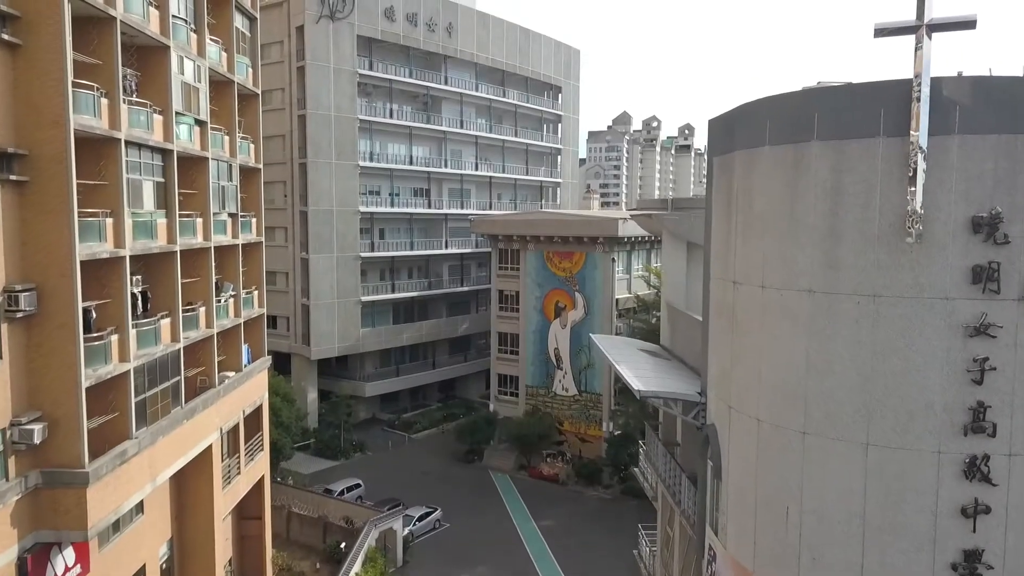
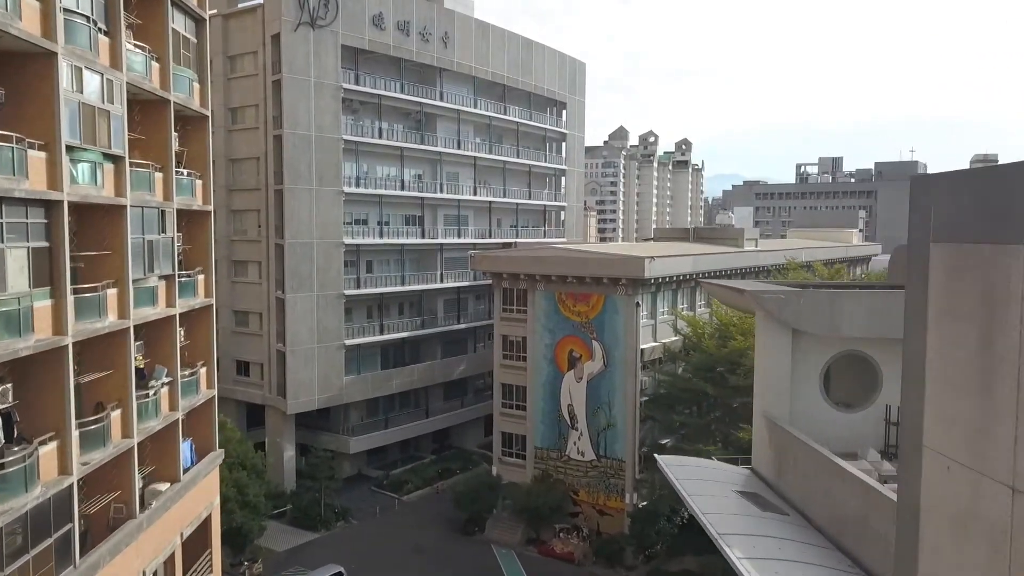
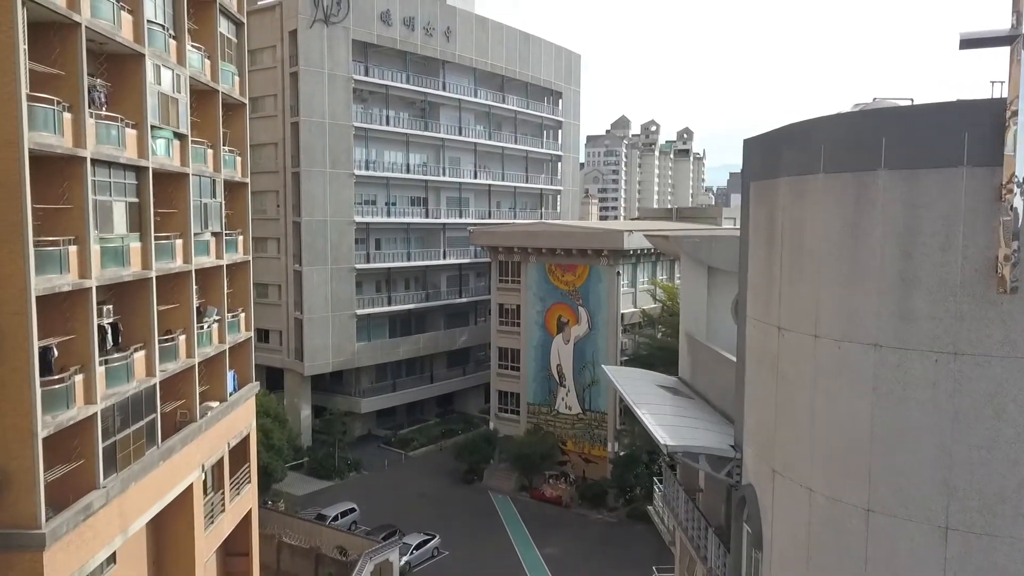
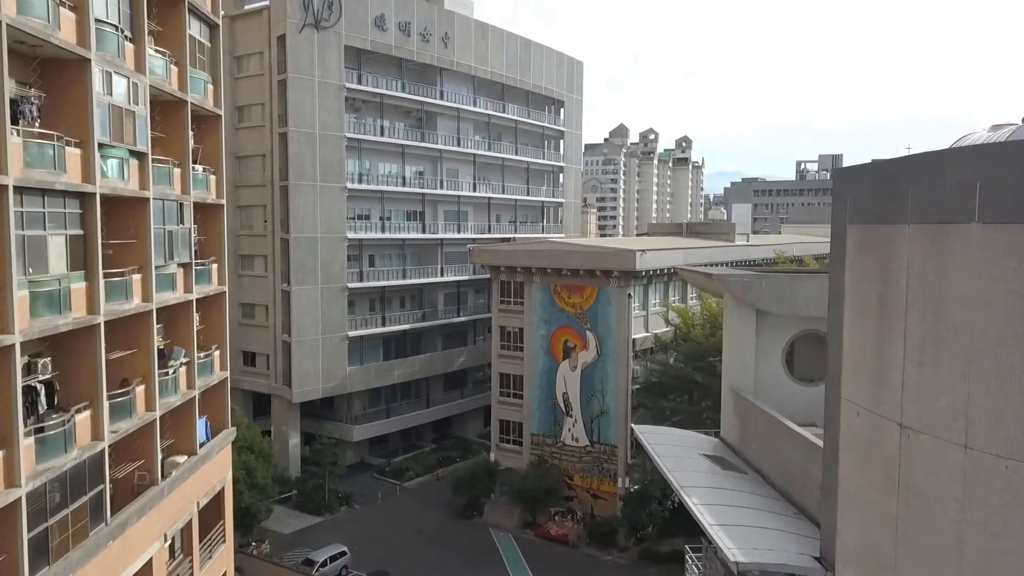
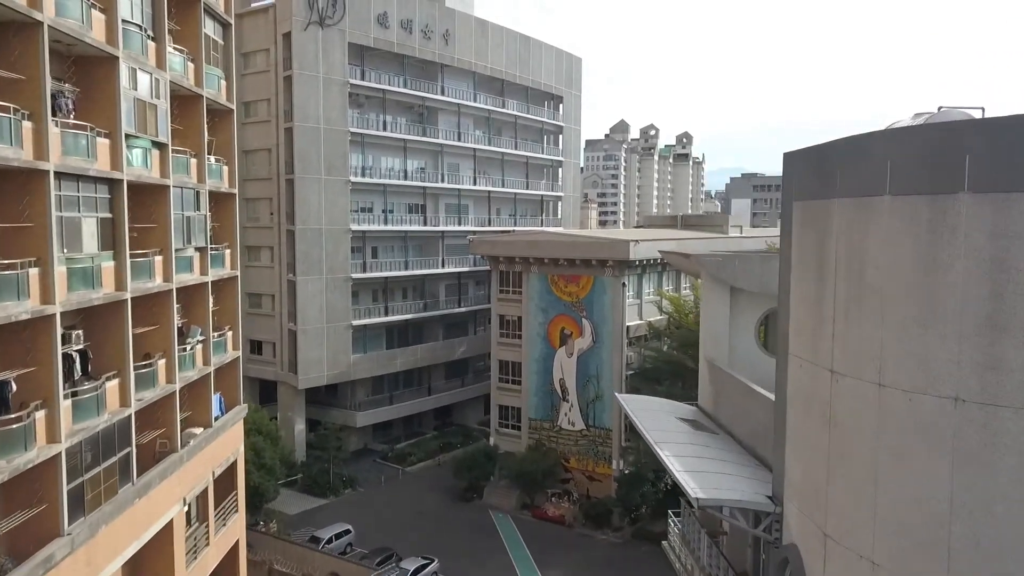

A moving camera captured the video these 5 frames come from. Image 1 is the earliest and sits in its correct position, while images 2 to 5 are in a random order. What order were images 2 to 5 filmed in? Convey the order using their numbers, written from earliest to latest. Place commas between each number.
3, 5, 4, 2
